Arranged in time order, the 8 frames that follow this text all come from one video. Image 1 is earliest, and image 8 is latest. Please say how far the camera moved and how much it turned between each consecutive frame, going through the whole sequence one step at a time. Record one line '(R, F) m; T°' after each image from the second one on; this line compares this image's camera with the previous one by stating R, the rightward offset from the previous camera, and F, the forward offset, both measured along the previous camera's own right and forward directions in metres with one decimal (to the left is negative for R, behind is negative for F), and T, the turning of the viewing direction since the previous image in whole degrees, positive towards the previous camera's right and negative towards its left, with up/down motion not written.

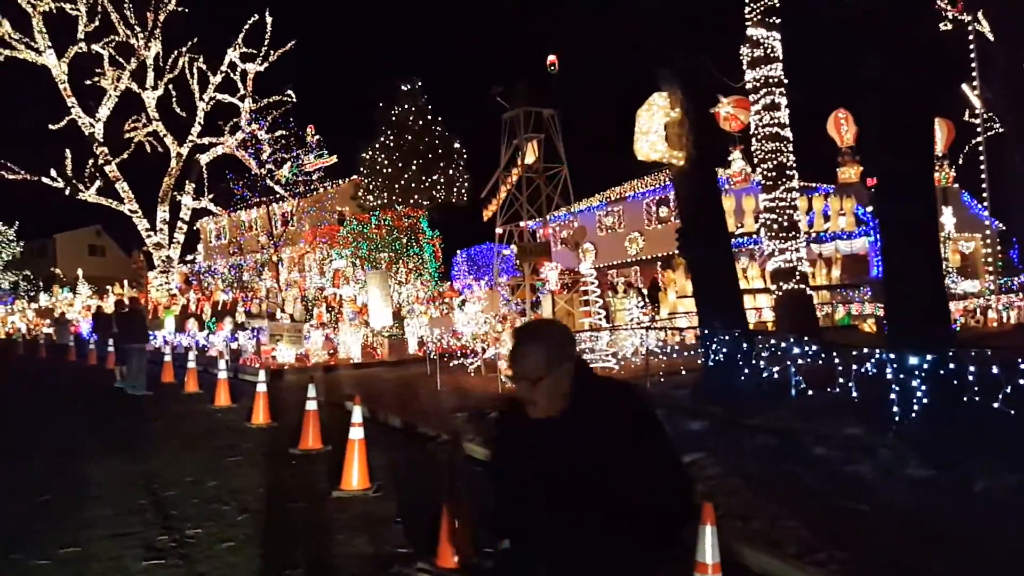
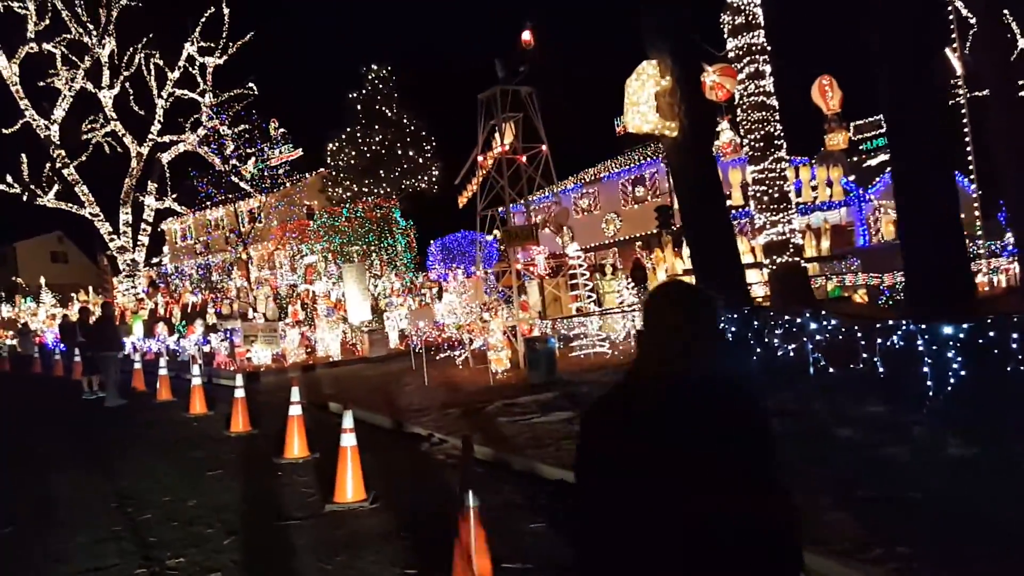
(-0.2, +0.6) m; +2°
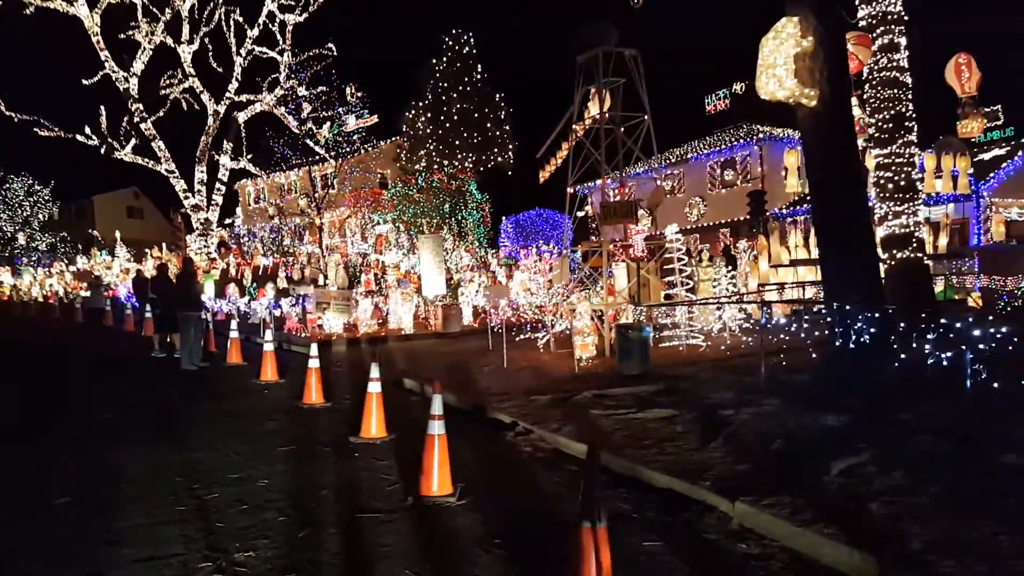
(-0.4, +0.8) m; -5°
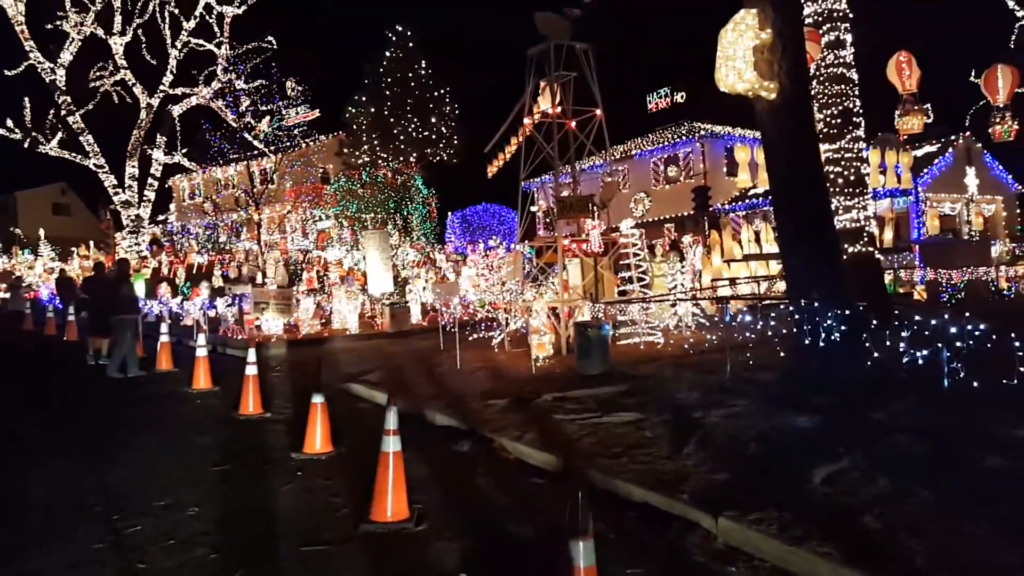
(-0.1, +0.5) m; +4°
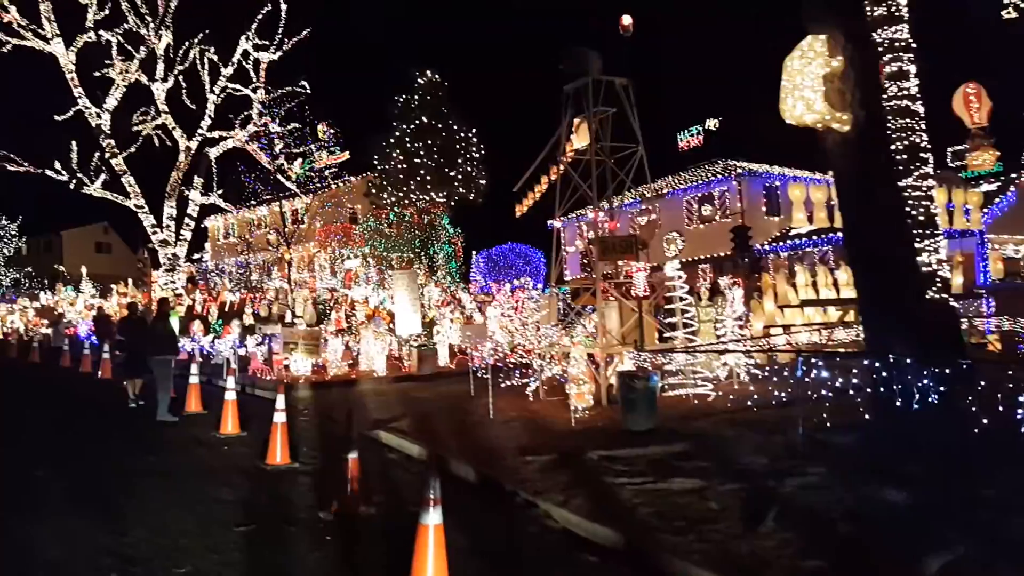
(-0.2, +0.8) m; -2°
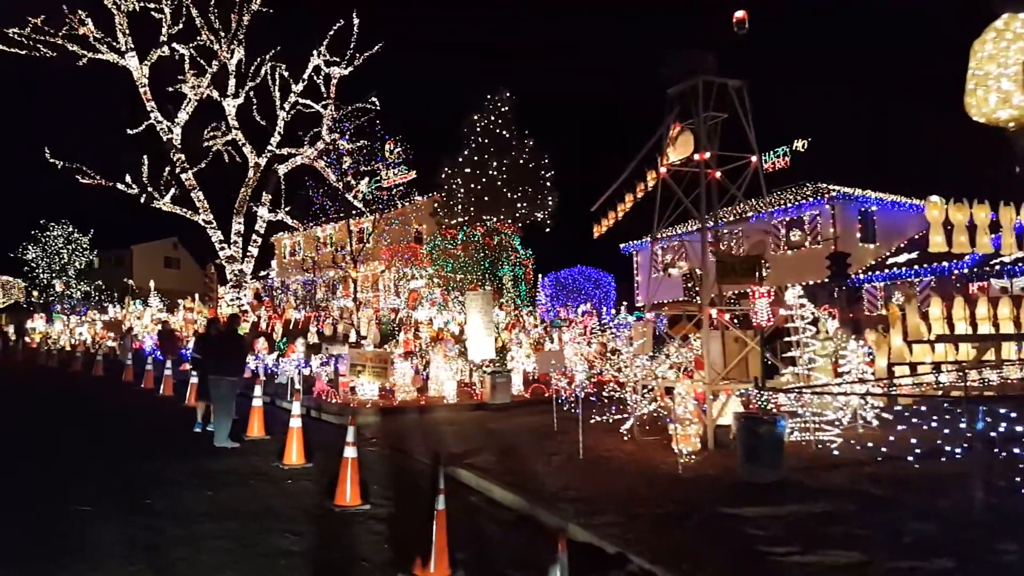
(-0.5, +1.2) m; -4°
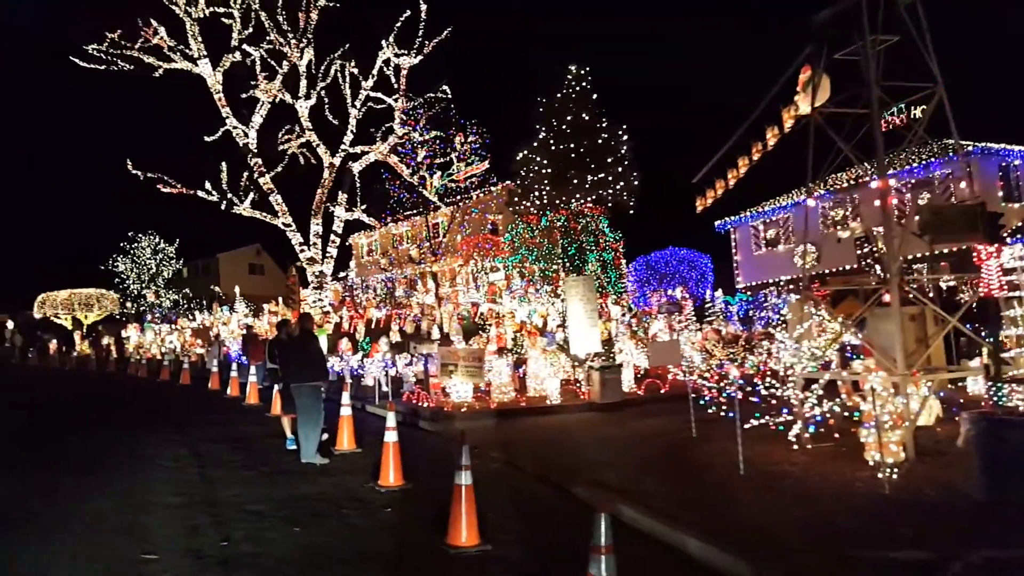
(-0.7, +1.9) m; -5°
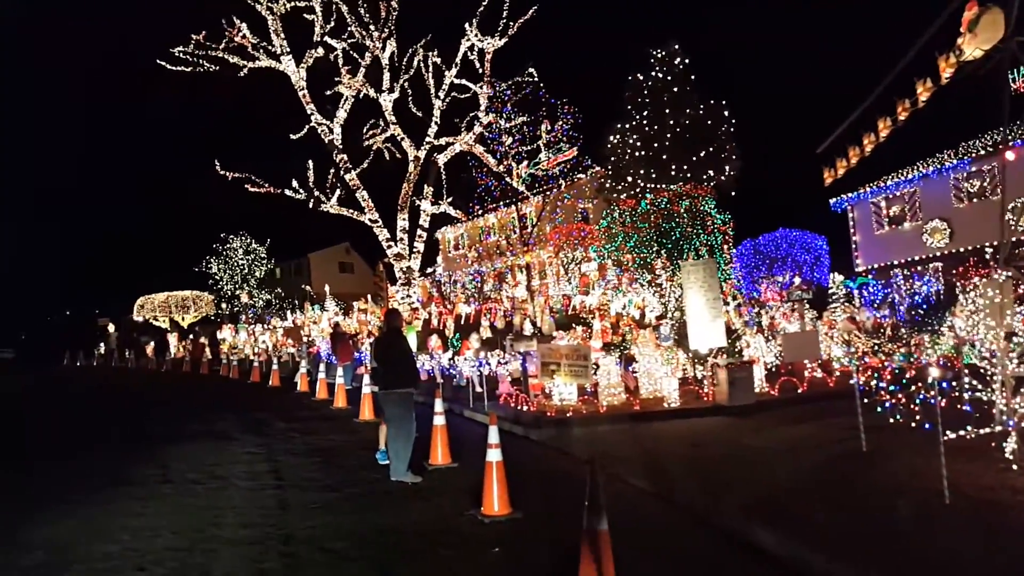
(-0.4, +1.7) m; -6°
